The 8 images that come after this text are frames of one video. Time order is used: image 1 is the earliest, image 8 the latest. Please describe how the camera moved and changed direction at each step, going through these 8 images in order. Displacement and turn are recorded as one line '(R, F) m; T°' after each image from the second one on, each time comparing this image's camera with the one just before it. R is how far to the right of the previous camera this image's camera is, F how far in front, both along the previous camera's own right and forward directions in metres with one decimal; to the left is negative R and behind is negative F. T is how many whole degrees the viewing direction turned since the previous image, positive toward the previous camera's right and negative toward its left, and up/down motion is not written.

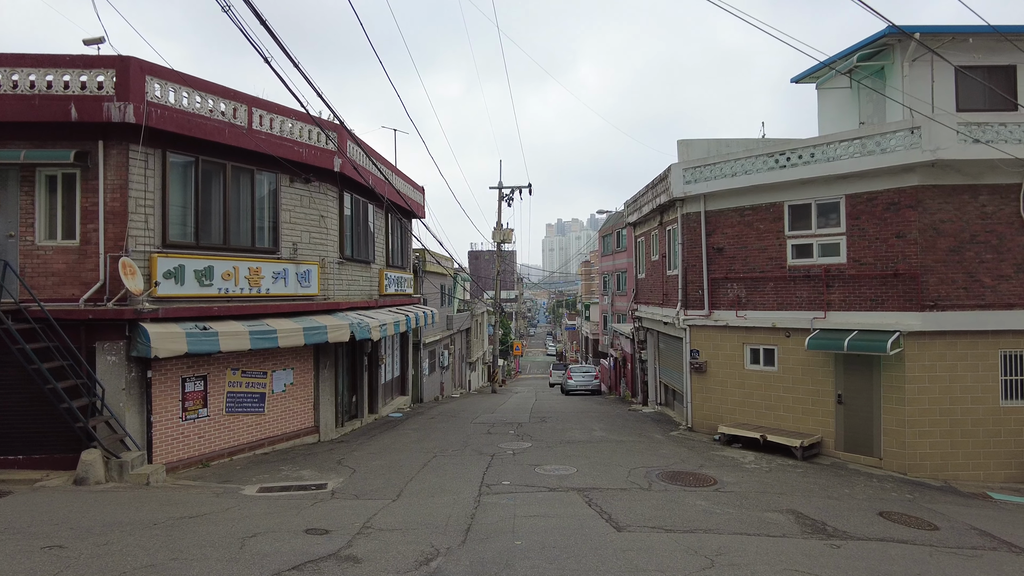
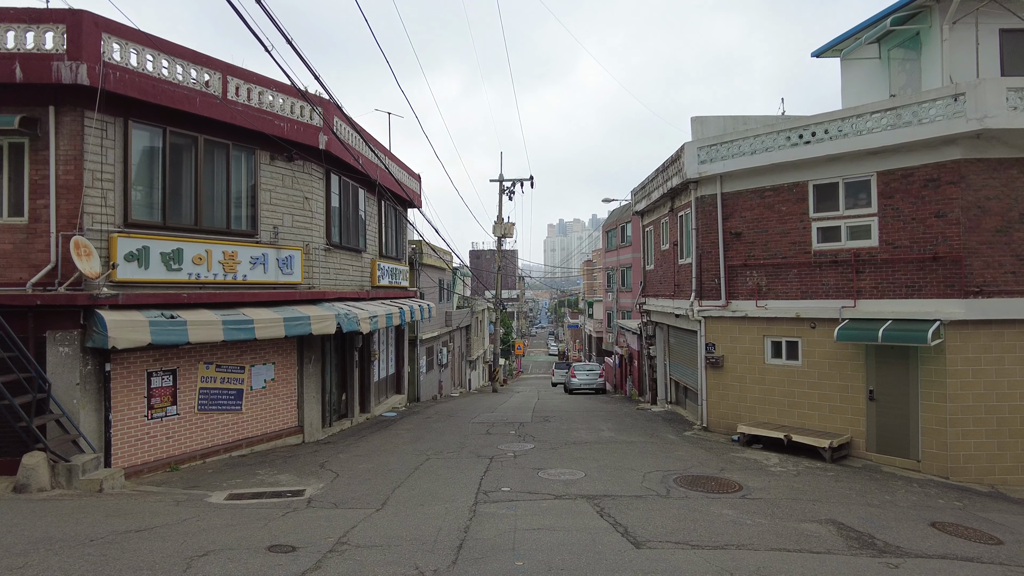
(0.0, +1.0) m; 0°
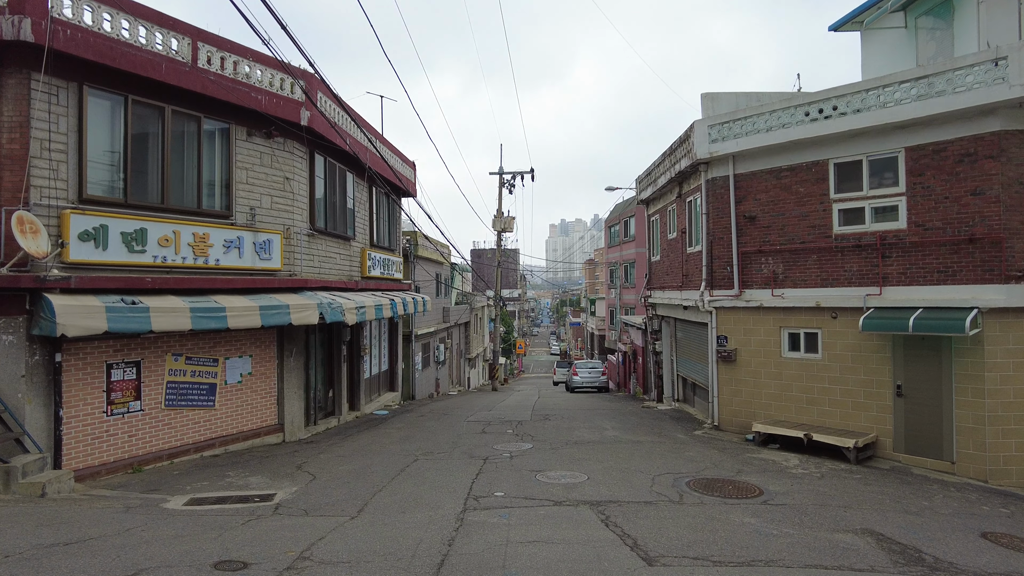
(+0.1, +0.8) m; 0°
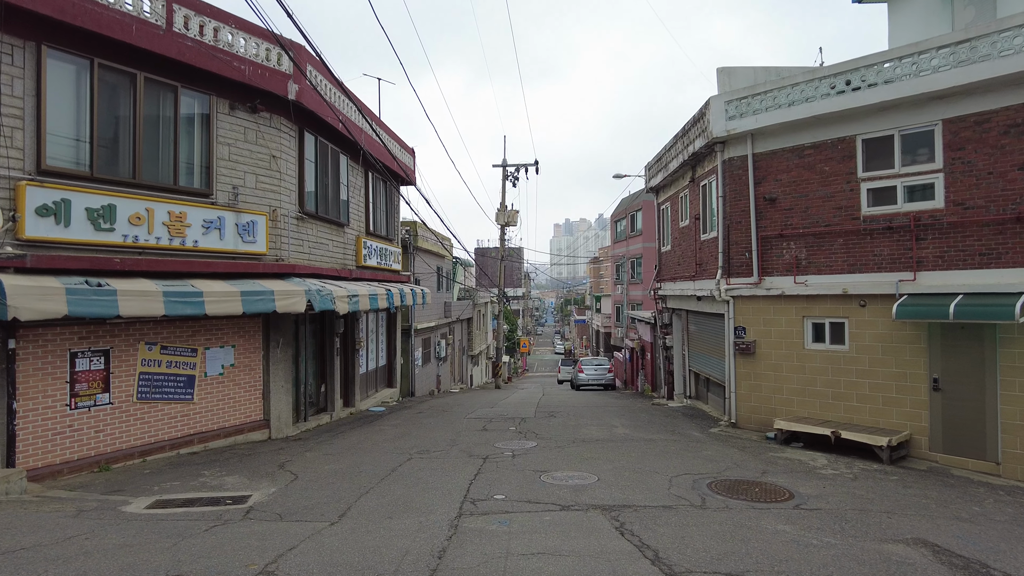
(0.0, +0.7) m; 0°
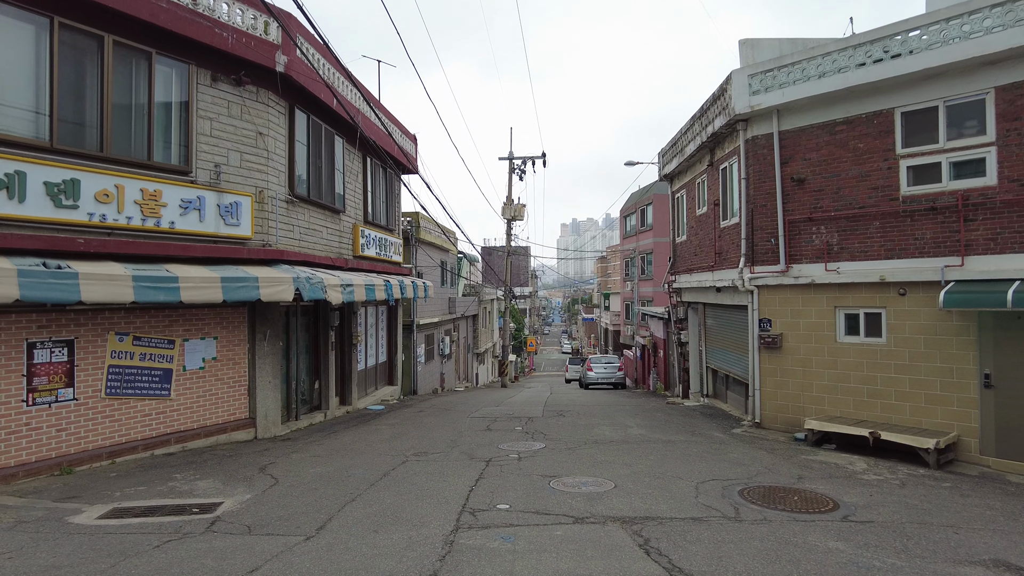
(0.0, +0.8) m; -1°
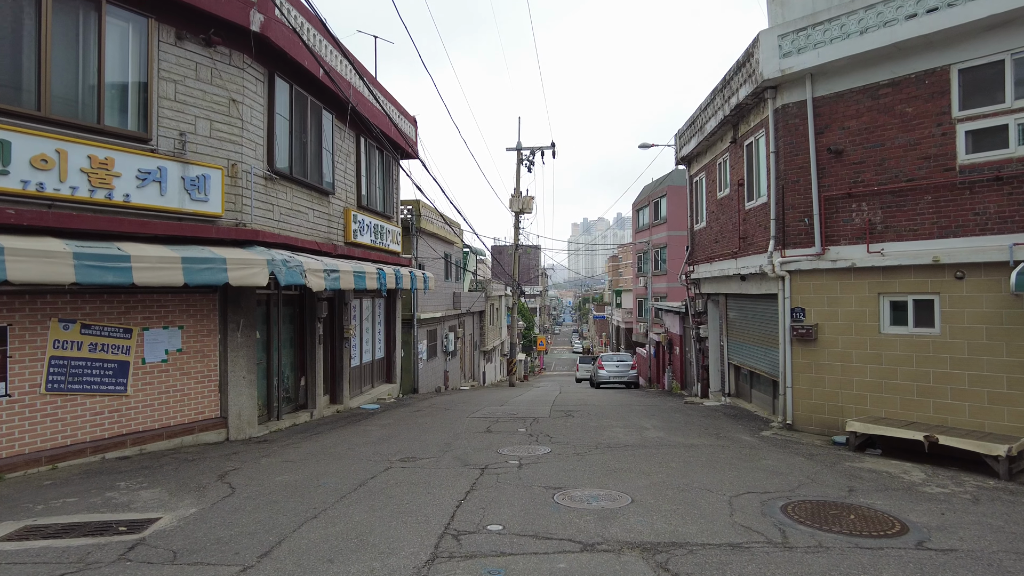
(+0.1, +1.0) m; -1°
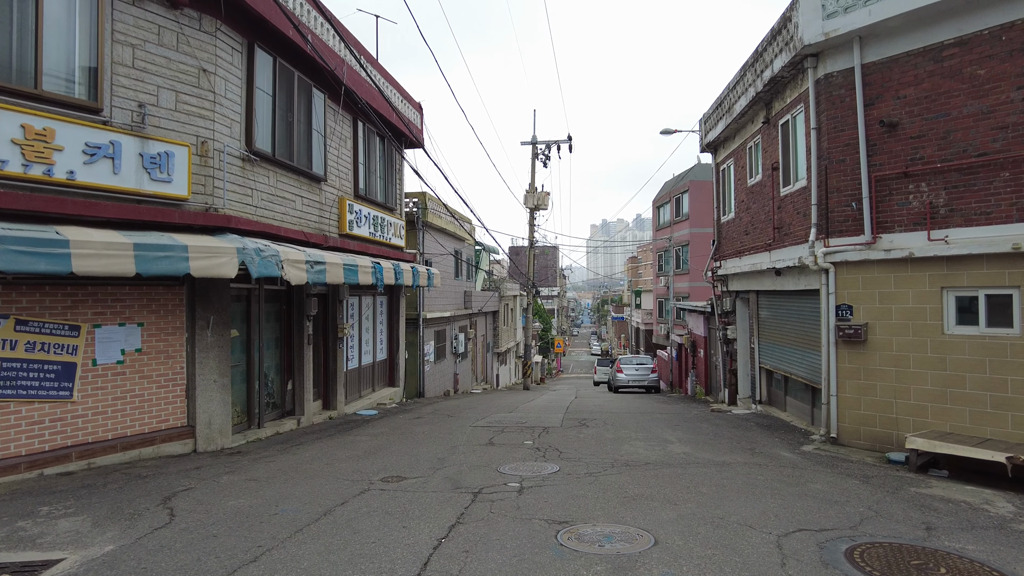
(+0.2, +1.0) m; -2°
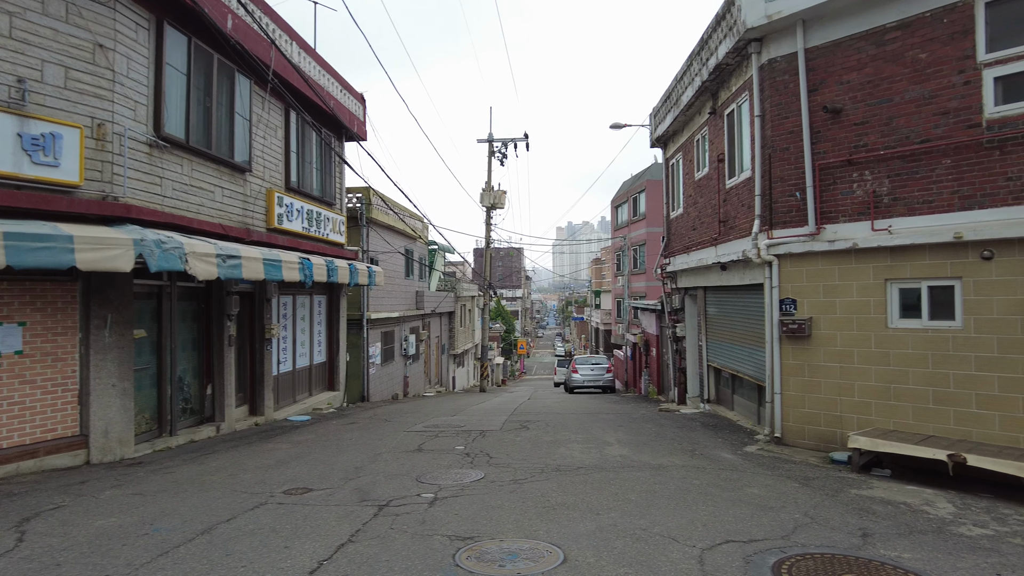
(+0.4, +0.4) m; +3°
